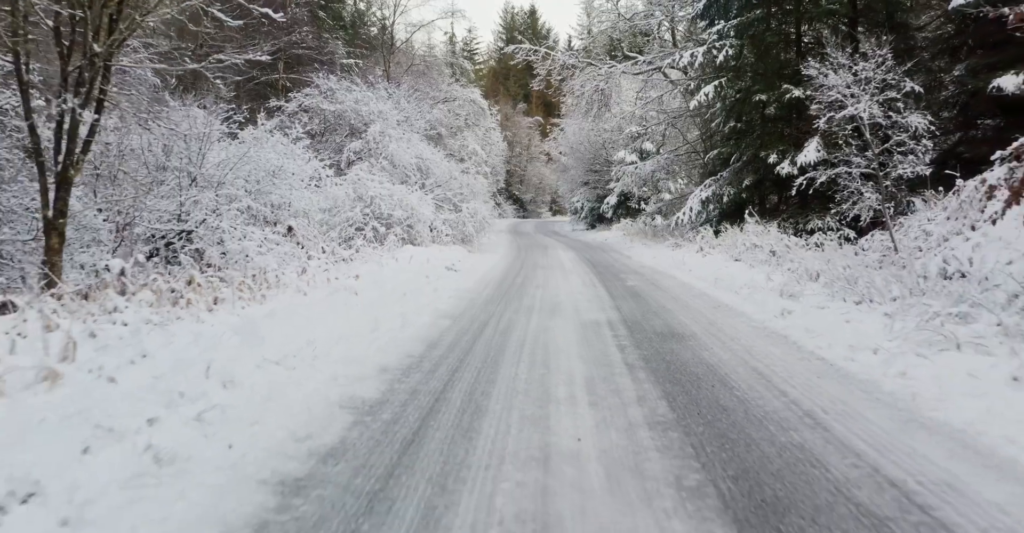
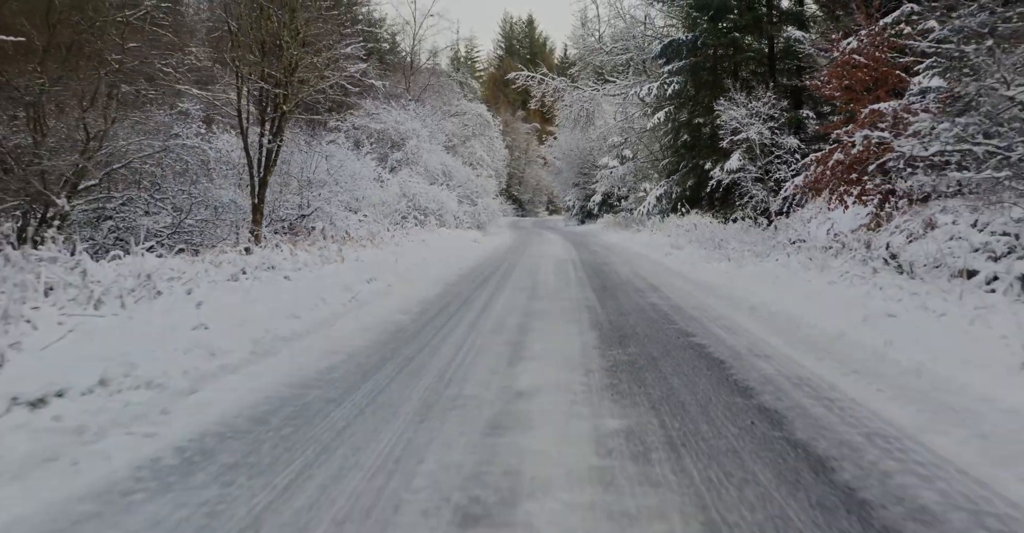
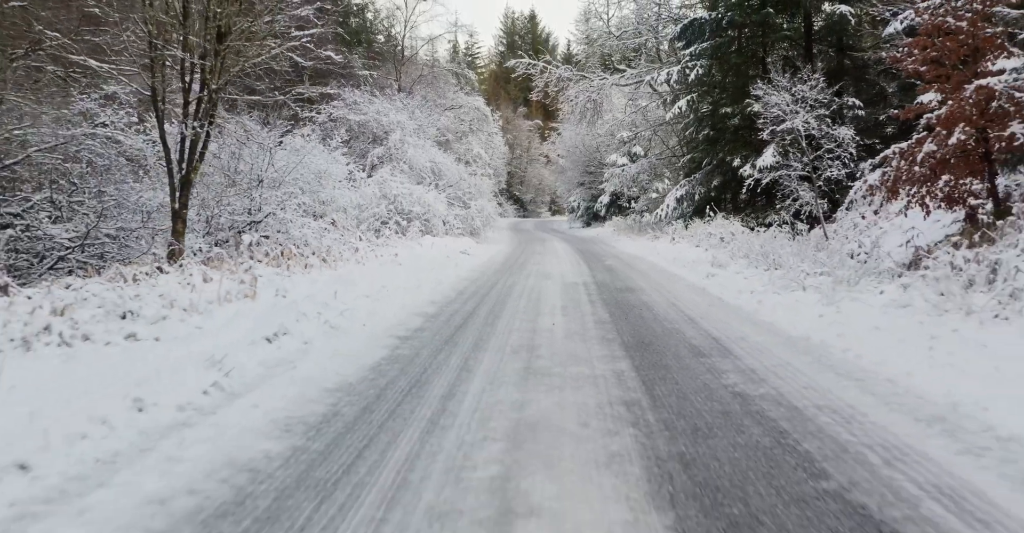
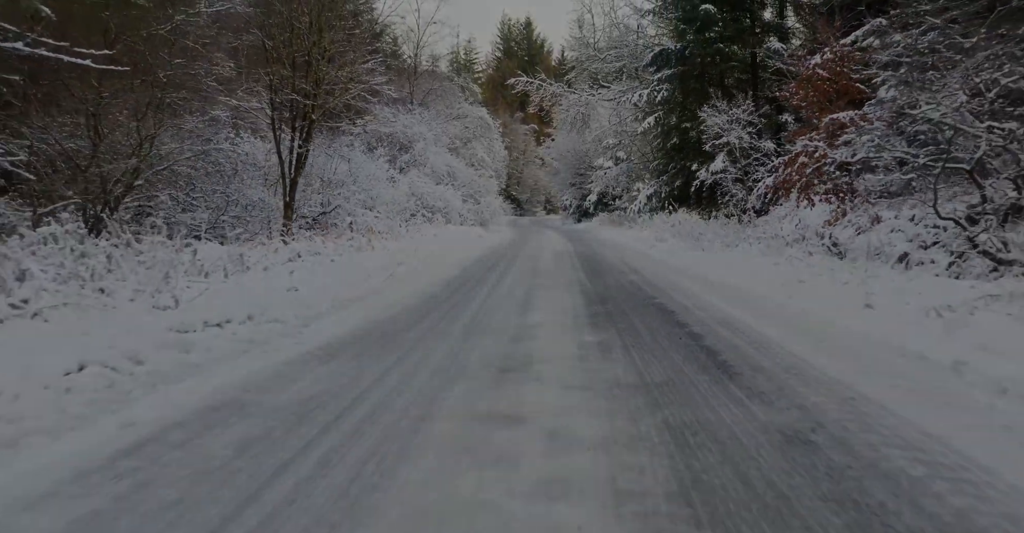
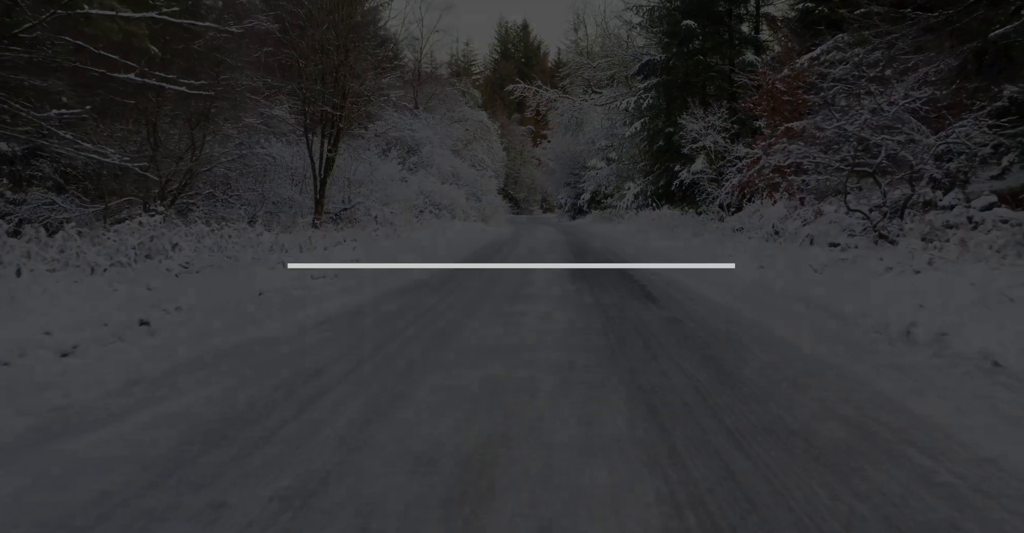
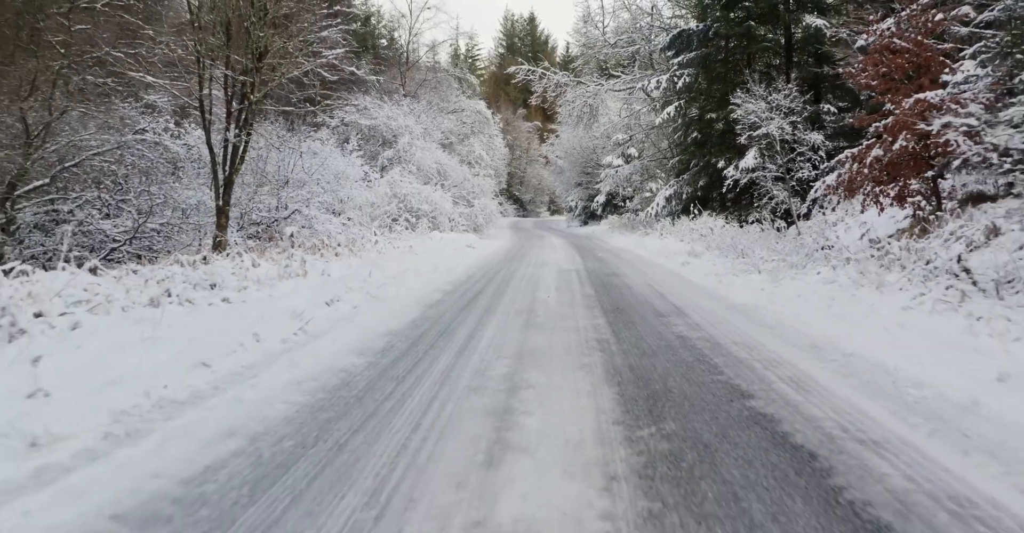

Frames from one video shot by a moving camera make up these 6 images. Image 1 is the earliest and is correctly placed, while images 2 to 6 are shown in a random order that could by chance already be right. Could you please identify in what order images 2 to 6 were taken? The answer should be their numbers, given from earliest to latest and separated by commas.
3, 6, 2, 4, 5
